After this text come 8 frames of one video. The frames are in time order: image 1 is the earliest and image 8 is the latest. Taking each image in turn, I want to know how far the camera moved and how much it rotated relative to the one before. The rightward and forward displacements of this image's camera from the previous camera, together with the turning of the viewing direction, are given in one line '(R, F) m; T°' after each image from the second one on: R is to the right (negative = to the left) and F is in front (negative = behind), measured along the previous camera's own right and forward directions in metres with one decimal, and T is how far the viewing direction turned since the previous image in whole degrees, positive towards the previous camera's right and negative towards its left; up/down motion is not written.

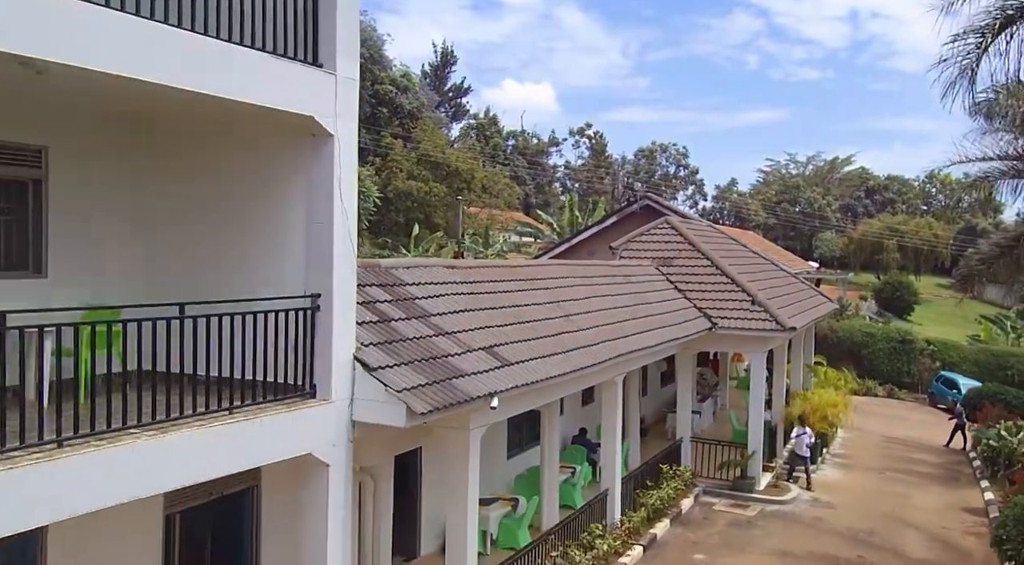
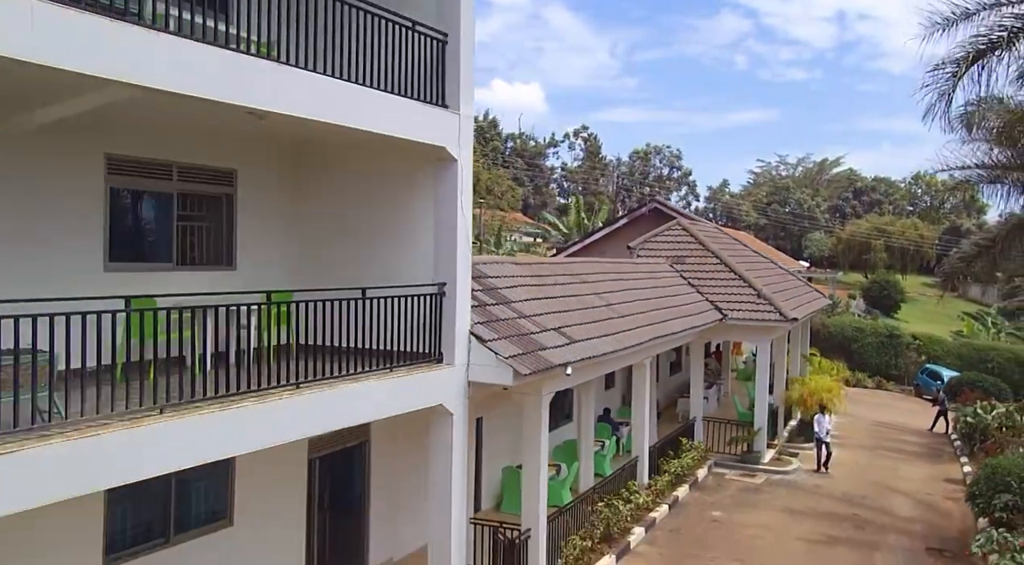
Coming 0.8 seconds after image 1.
(-1.0, -2.1) m; +1°
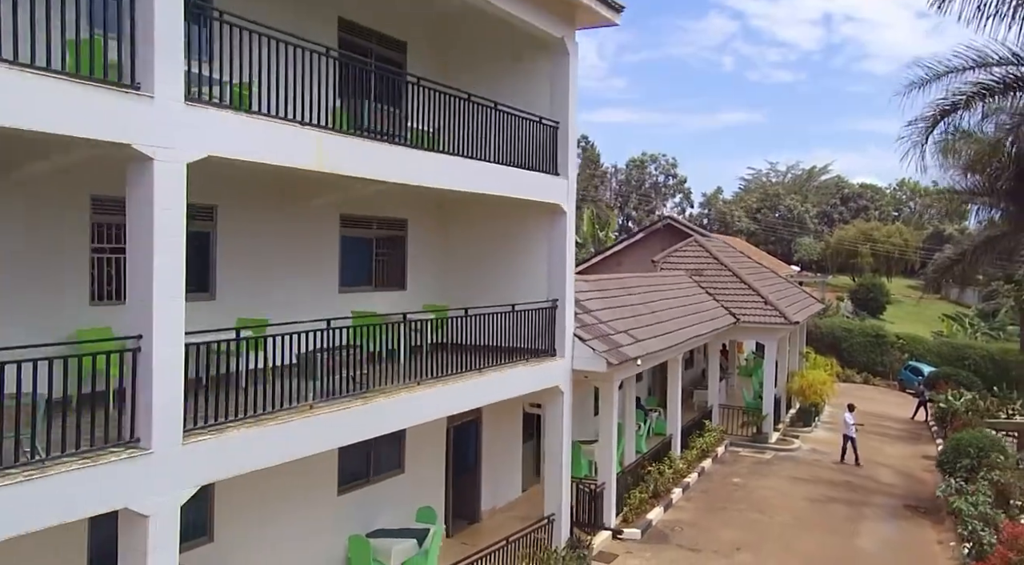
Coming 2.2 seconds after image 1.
(-1.5, -3.5) m; +1°
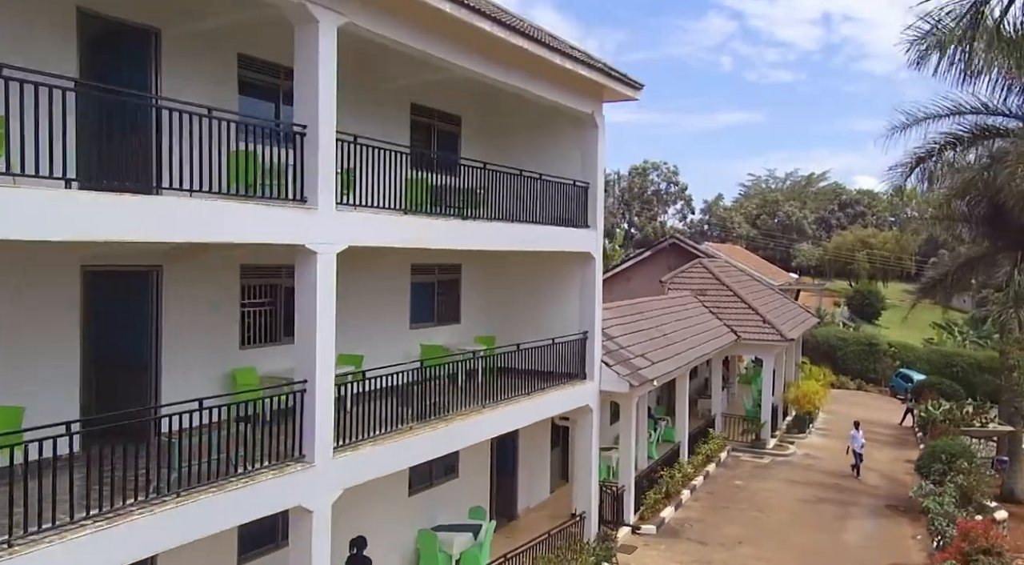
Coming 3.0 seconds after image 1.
(-0.7, -2.3) m; 0°
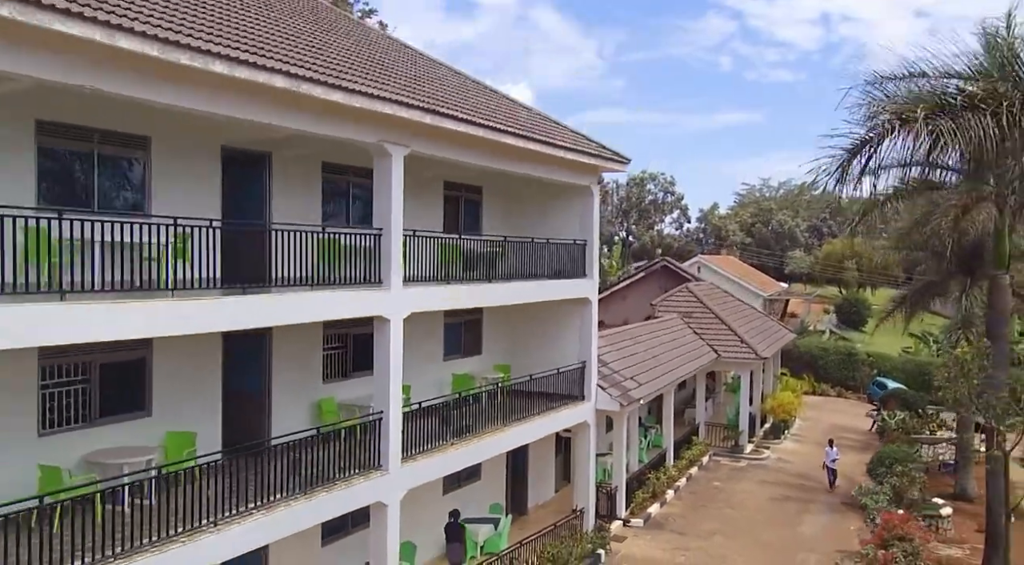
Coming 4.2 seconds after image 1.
(-0.3, -3.3) m; 0°
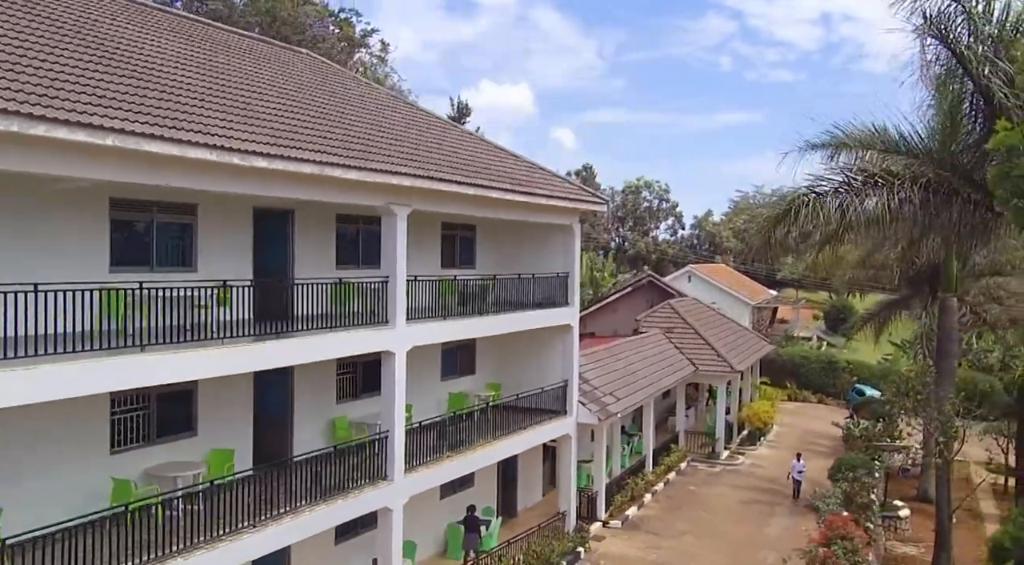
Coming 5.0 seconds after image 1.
(+0.2, -2.2) m; 0°
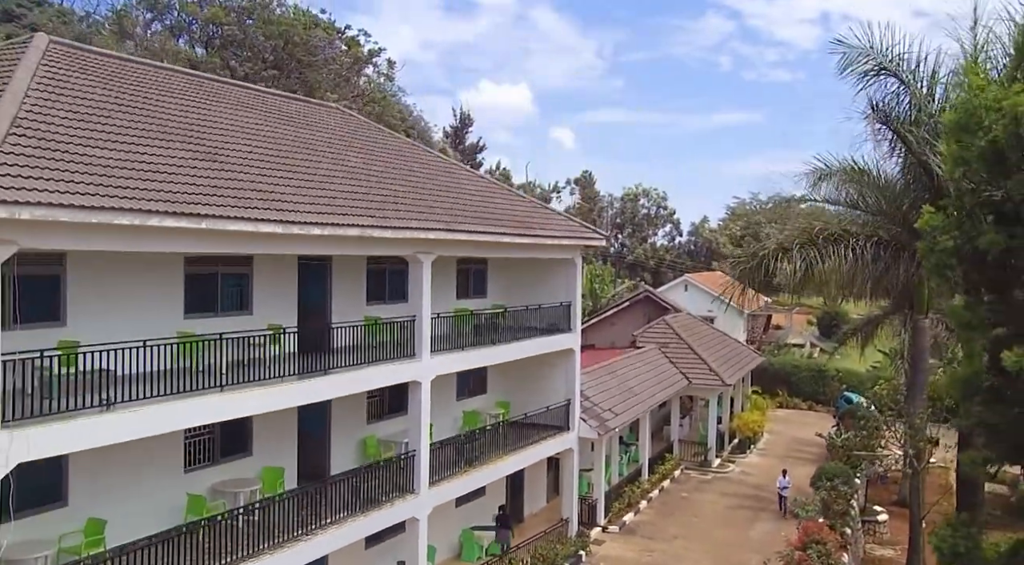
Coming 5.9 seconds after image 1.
(-0.2, -2.1) m; 0°
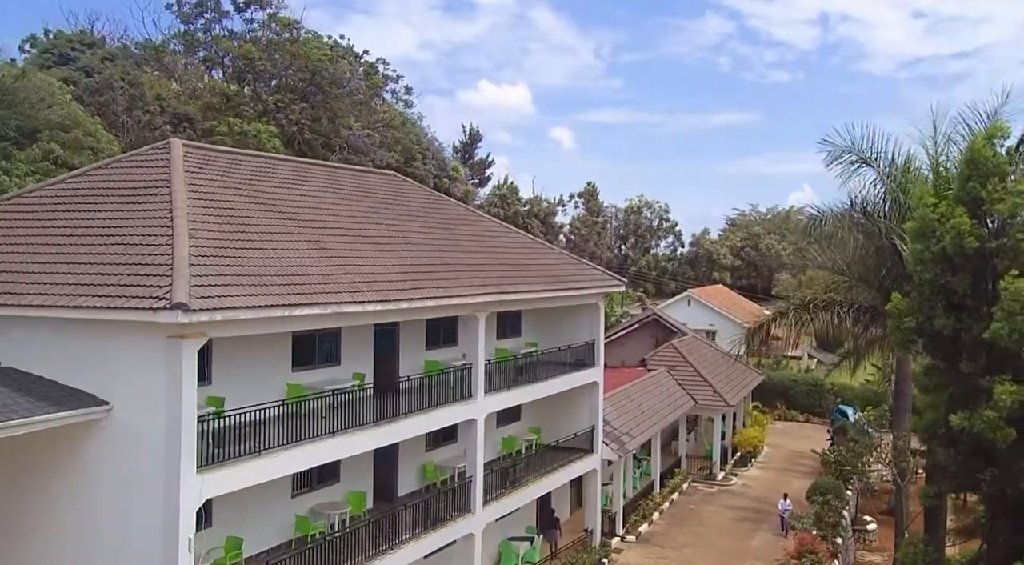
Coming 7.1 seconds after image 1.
(-1.0, -3.1) m; 0°
